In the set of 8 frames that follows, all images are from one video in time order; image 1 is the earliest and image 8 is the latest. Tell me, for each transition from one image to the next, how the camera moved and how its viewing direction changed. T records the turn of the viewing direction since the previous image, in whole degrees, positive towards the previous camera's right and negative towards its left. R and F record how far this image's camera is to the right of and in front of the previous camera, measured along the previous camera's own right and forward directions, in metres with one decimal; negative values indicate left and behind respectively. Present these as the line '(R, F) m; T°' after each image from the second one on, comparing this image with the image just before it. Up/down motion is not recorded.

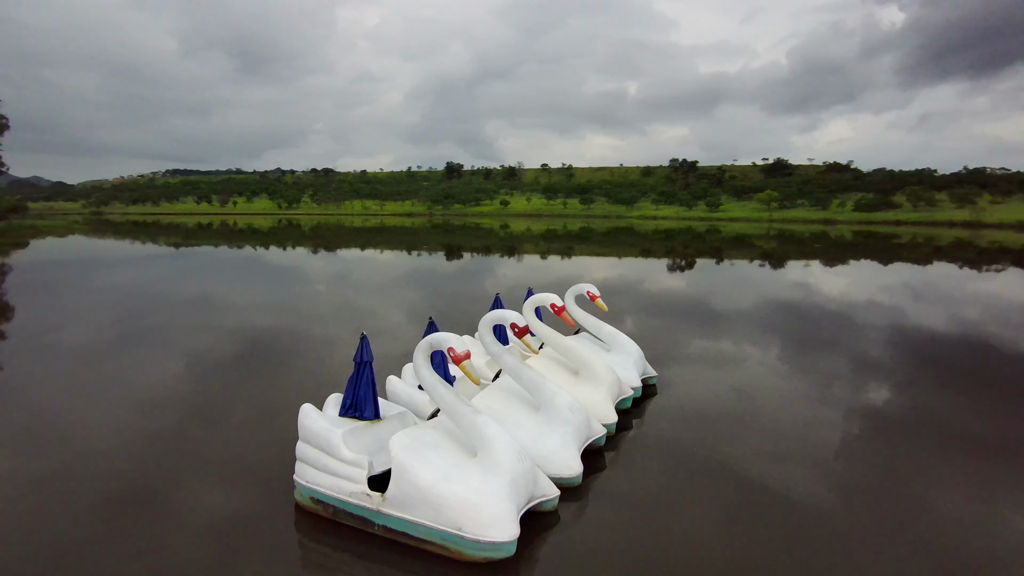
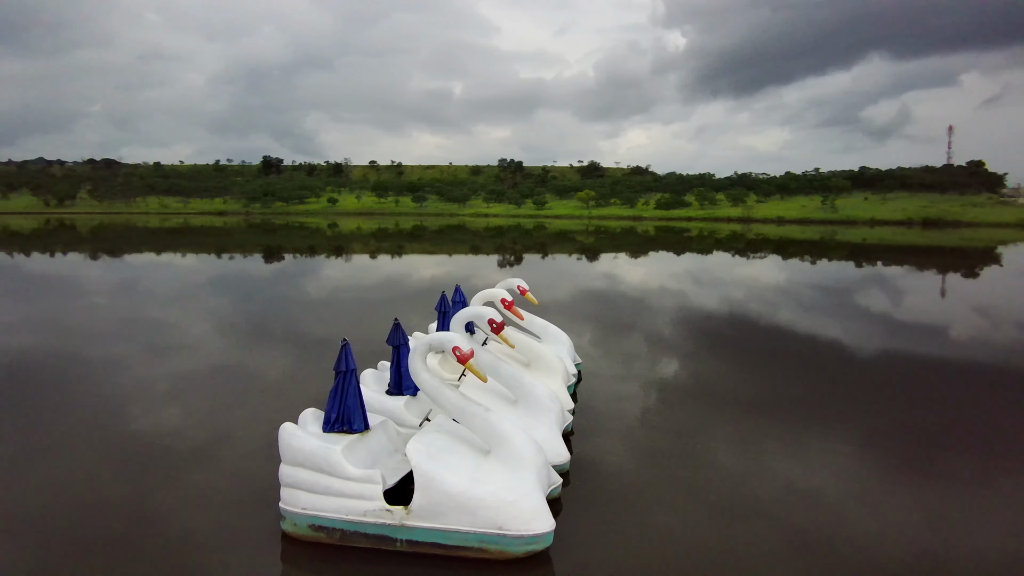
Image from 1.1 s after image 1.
(+0.1, 0.0) m; +17°
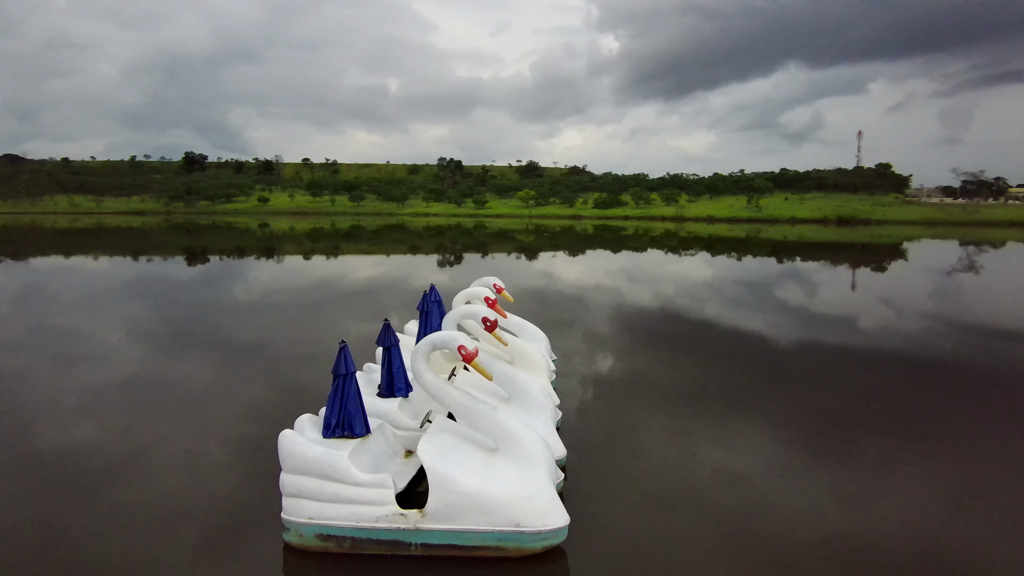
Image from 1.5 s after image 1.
(-1.2, +0.3) m; -15°
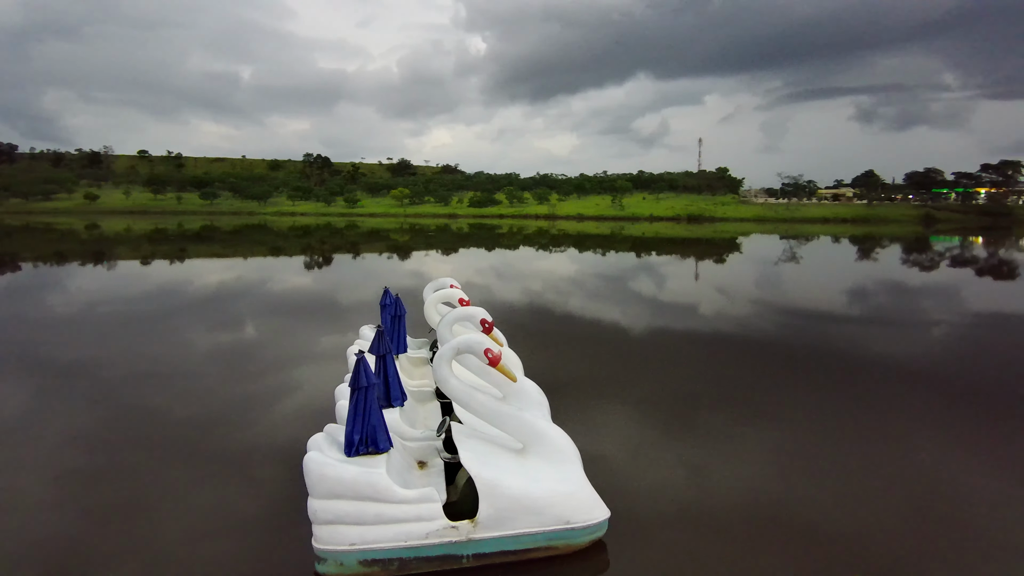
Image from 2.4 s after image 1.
(-0.3, 0.0) m; +13°
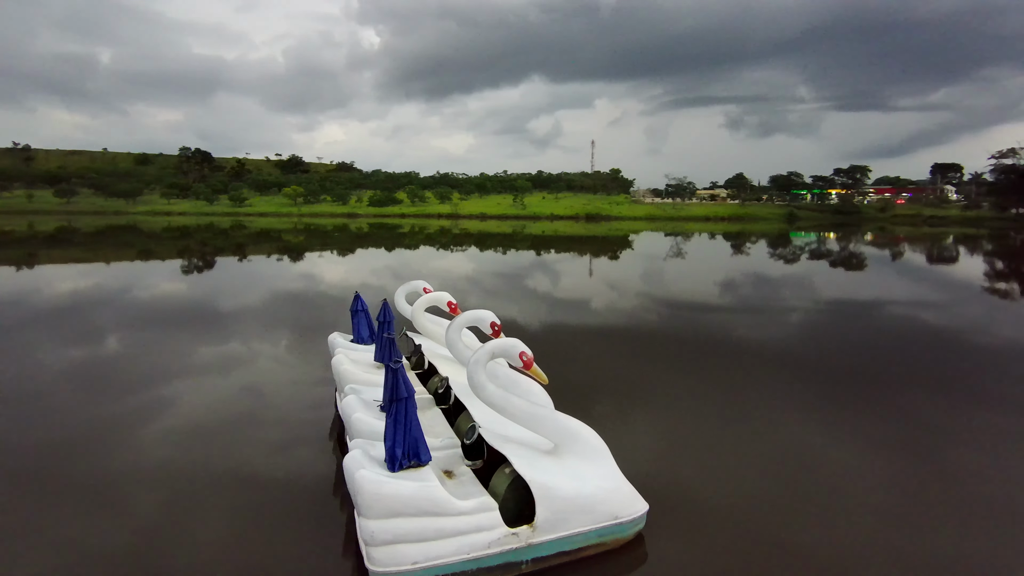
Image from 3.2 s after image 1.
(+0.2, 0.0) m; +10°
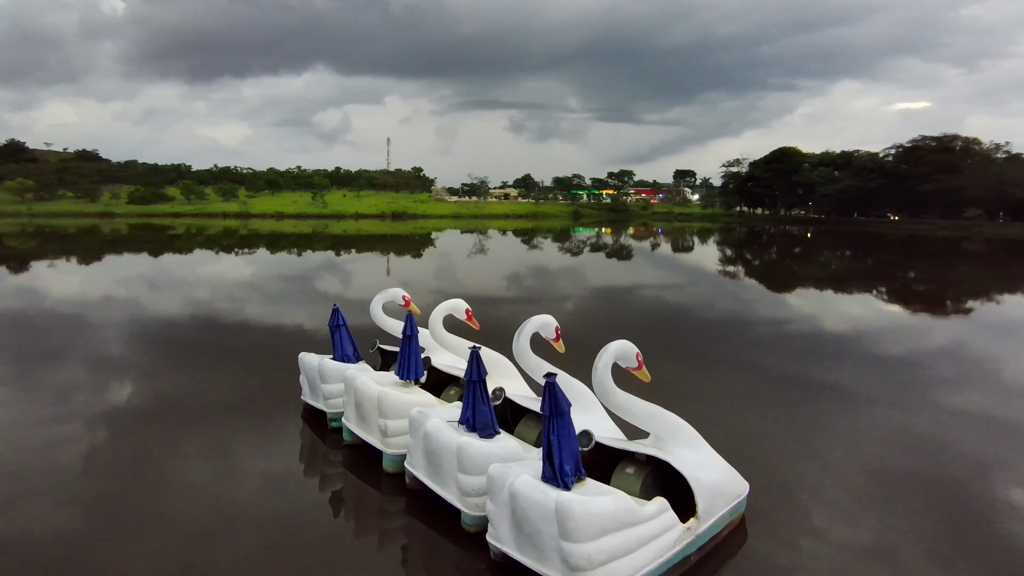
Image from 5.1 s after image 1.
(+0.4, 0.0) m; +20°
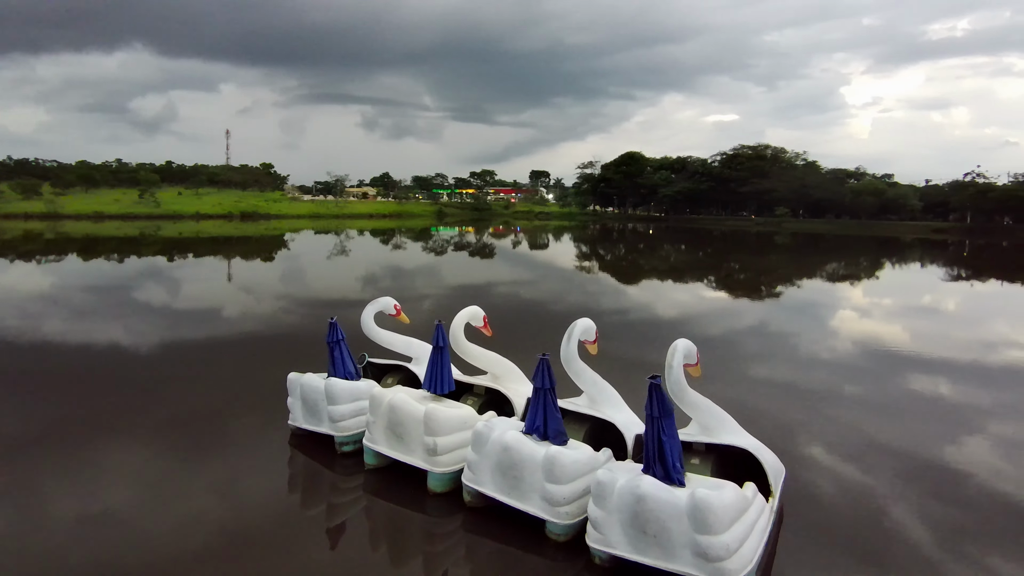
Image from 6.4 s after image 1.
(+0.3, 0.0) m; +14°
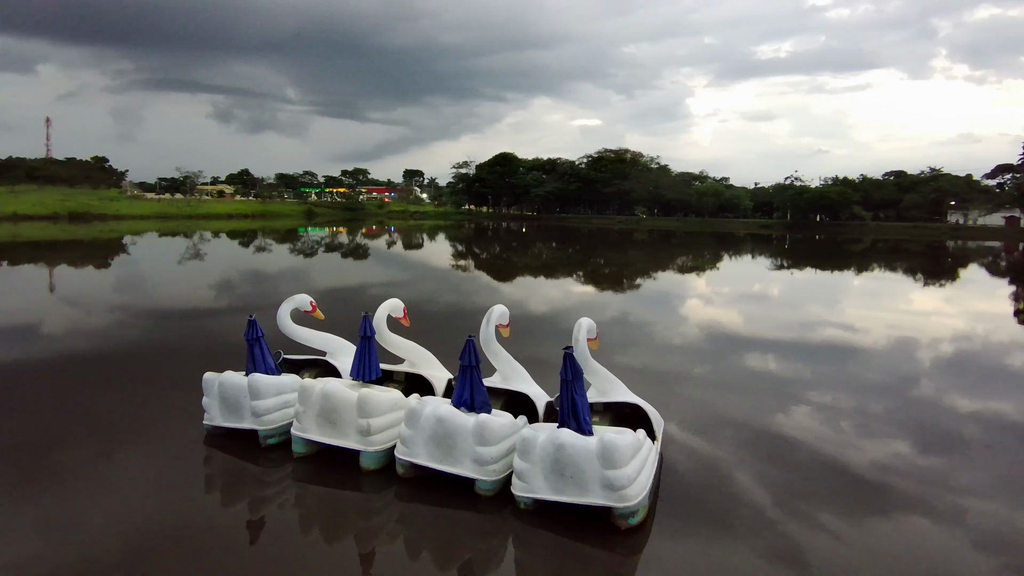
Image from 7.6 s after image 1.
(+0.1, 0.0) m; +13°
